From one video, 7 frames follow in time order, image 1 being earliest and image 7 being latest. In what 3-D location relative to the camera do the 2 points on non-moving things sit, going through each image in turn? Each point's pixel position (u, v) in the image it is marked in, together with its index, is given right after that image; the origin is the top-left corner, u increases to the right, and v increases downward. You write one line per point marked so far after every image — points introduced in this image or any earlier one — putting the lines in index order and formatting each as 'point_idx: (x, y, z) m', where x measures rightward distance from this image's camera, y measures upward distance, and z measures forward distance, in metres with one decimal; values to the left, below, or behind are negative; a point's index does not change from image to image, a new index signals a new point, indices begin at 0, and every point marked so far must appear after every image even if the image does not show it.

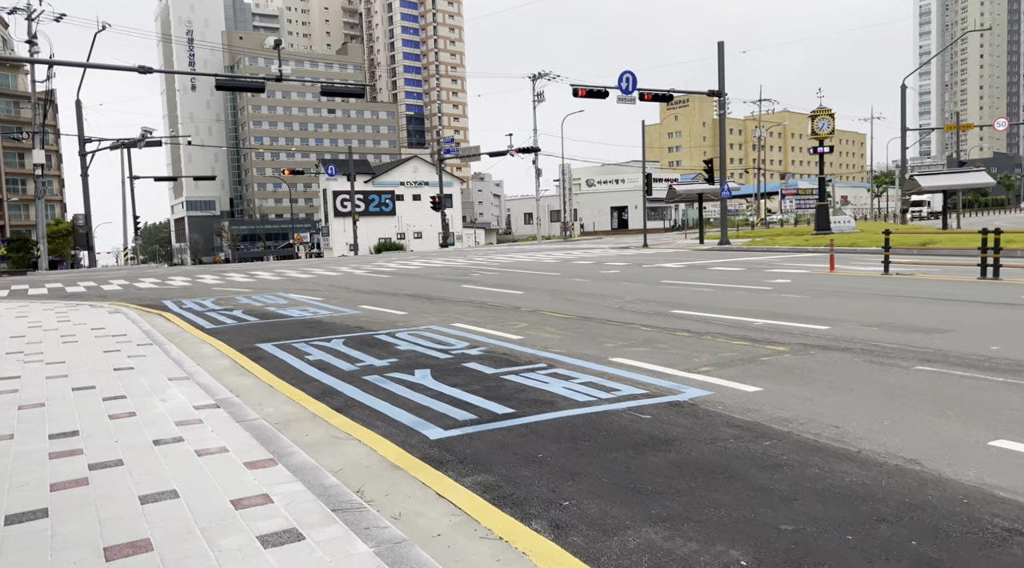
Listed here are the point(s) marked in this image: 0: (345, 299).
0: (-3.3, -0.4, +17.3) m
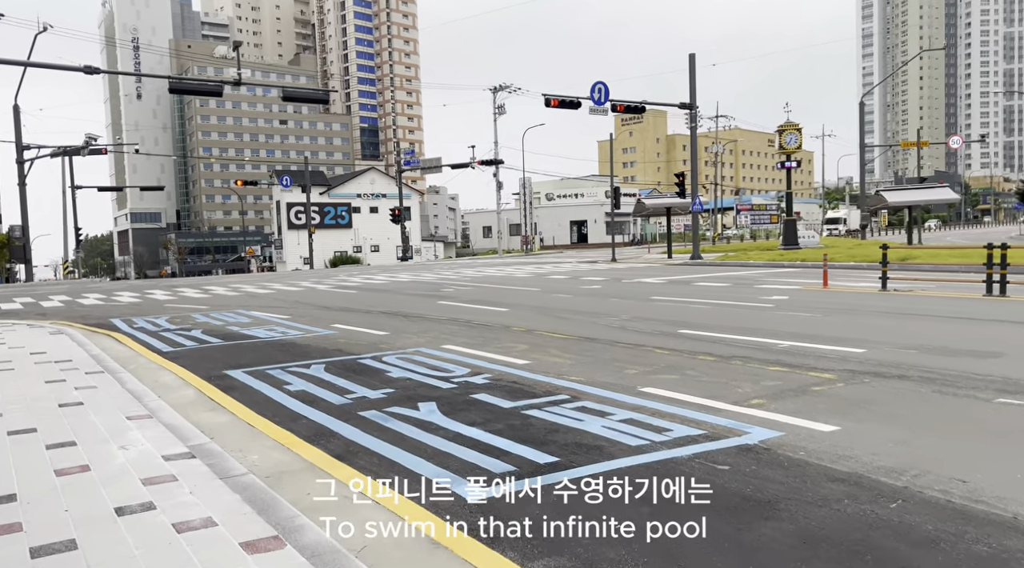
0: (-3.6, -0.7, +16.1) m
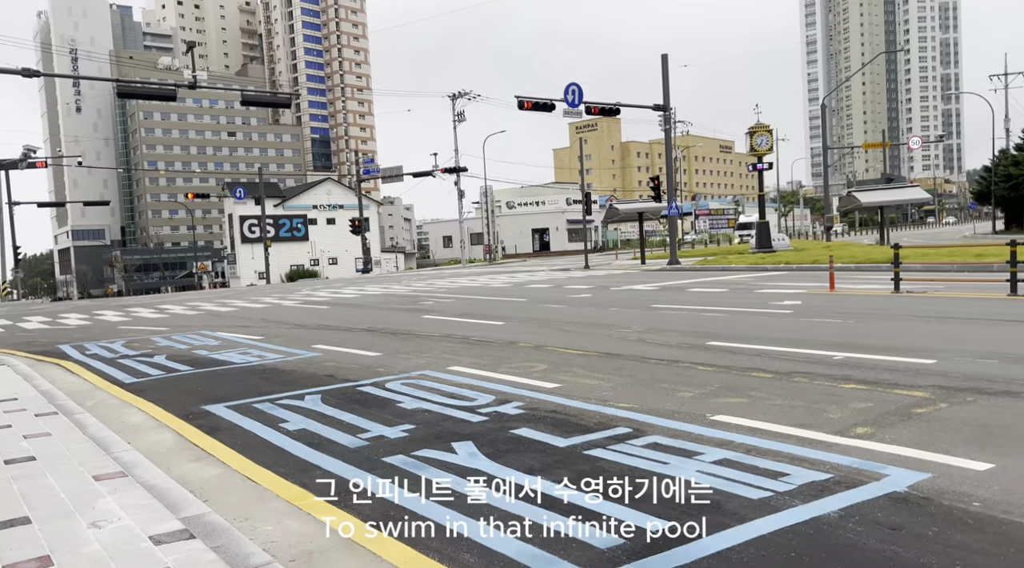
0: (-3.7, -1.0, +14.7) m
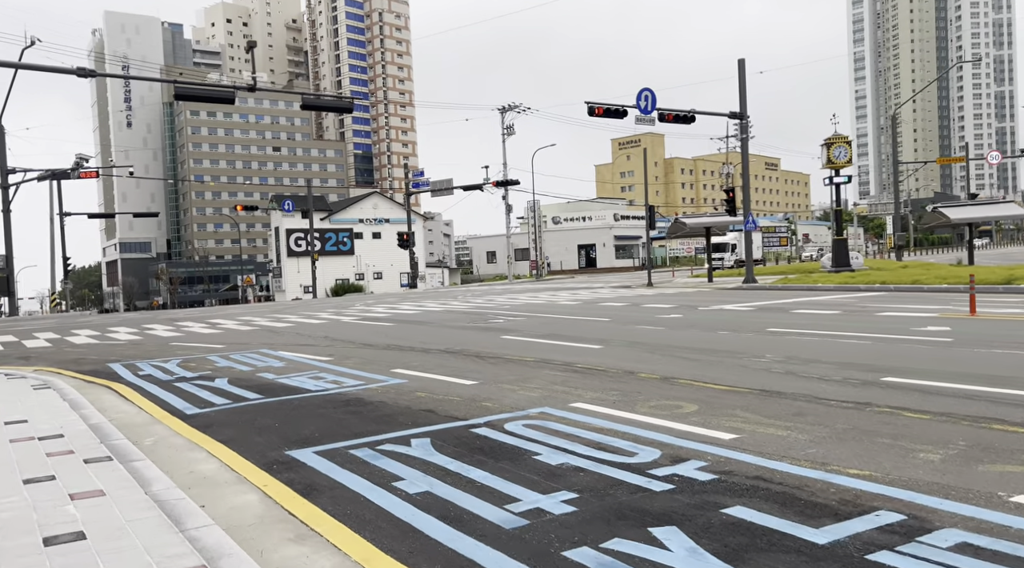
0: (-2.2, -1.2, +13.1) m
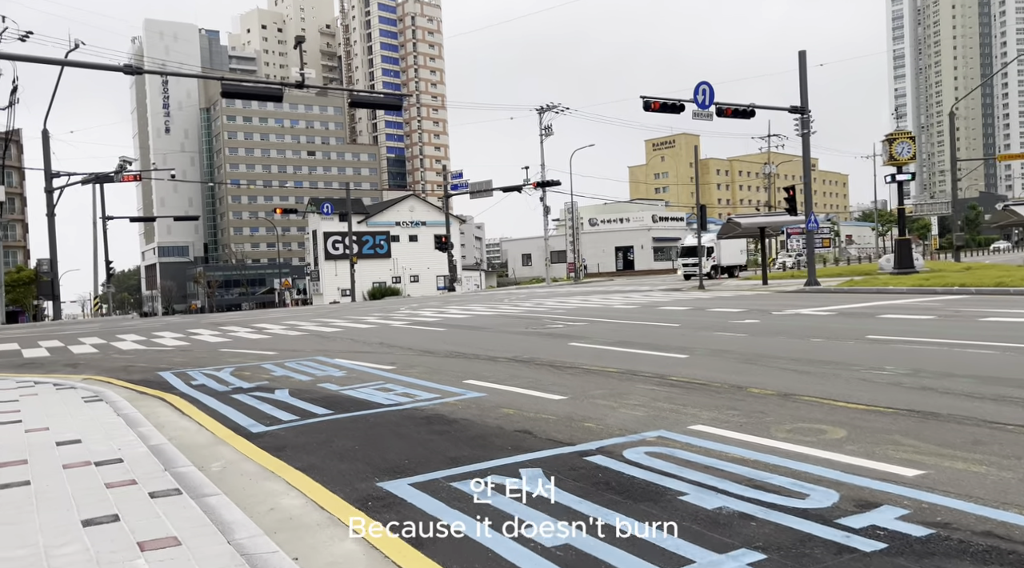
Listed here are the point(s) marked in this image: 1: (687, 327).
0: (-1.2, -1.2, +12.2) m
1: (+3.4, -0.8, +16.9) m
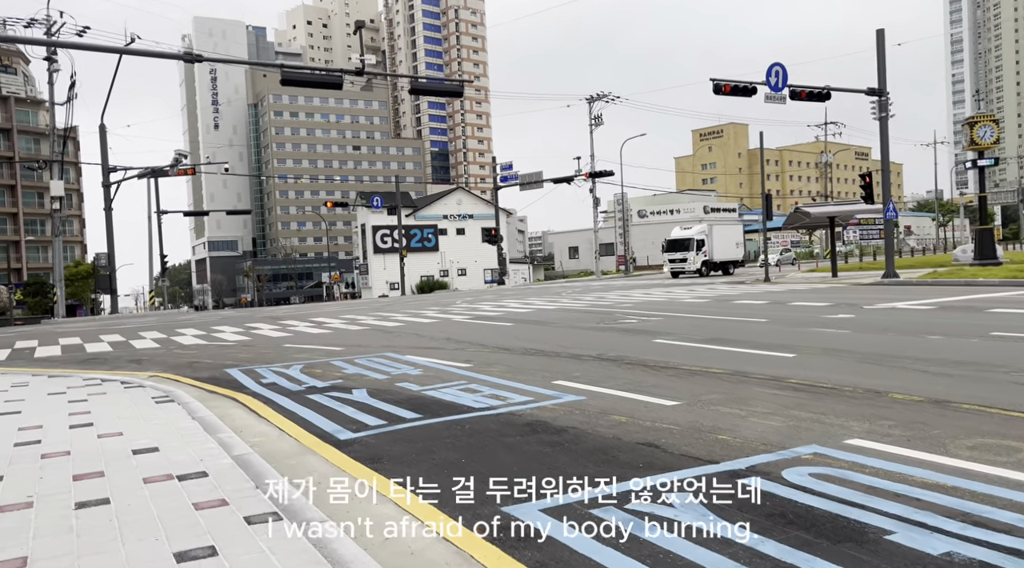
0: (0.0, -1.2, +11.4) m
1: (+4.8, -0.7, +15.9) m
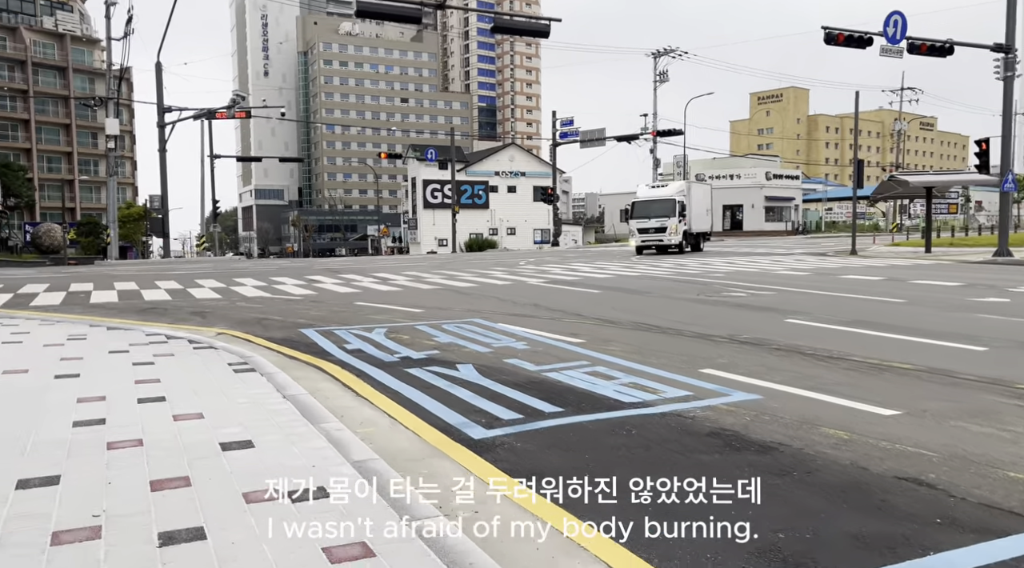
0: (+1.4, -0.8, +9.8) m
1: (+6.4, -0.3, +14.0) m
